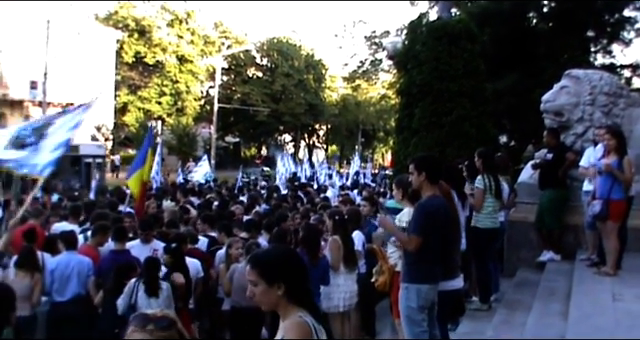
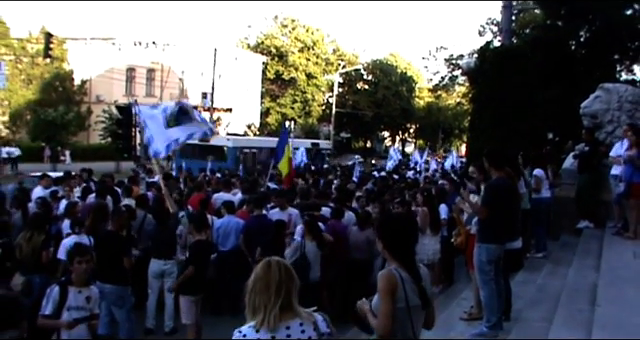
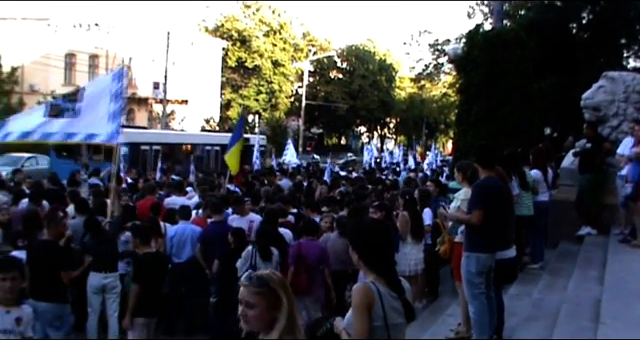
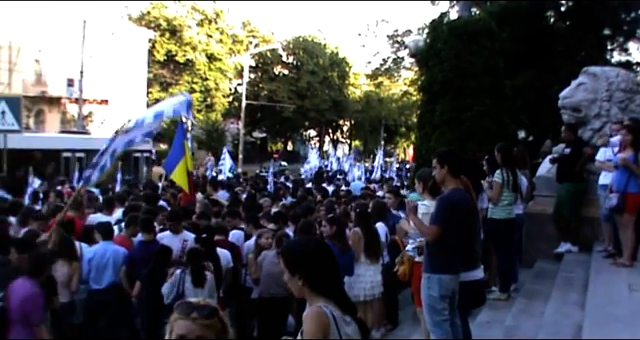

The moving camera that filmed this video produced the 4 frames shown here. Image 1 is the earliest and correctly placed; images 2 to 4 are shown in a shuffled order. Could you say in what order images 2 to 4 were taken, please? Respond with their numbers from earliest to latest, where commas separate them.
4, 3, 2
